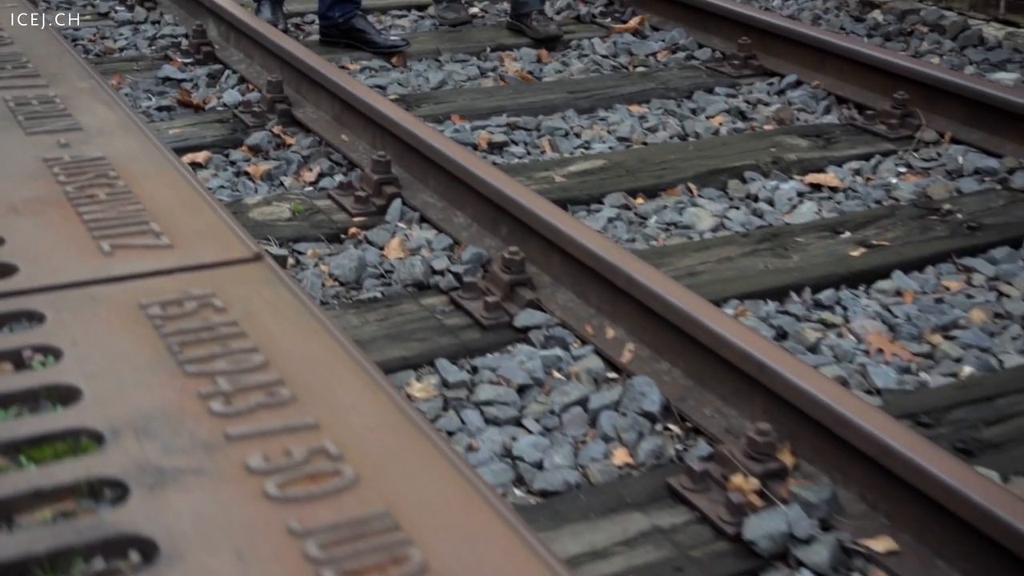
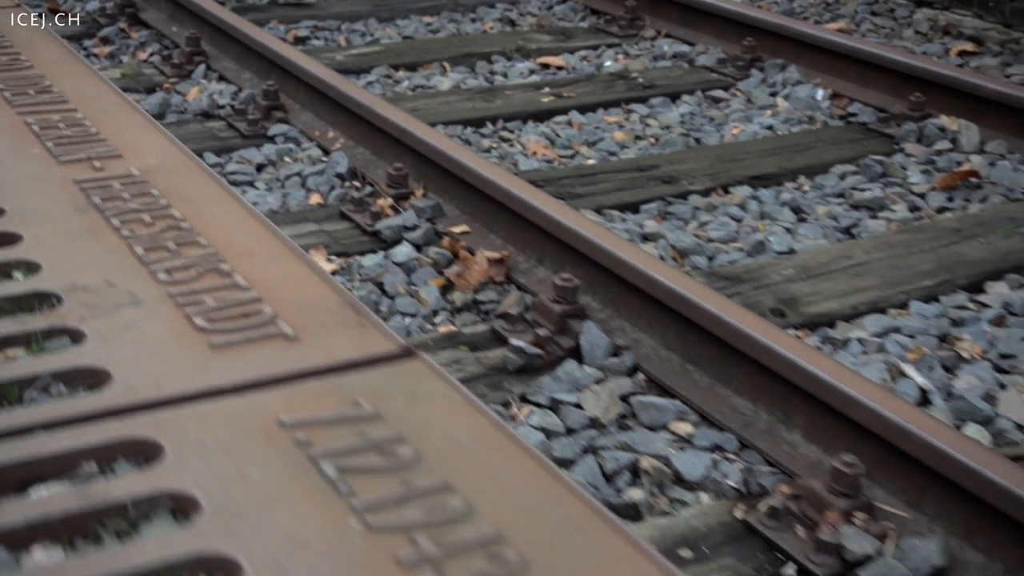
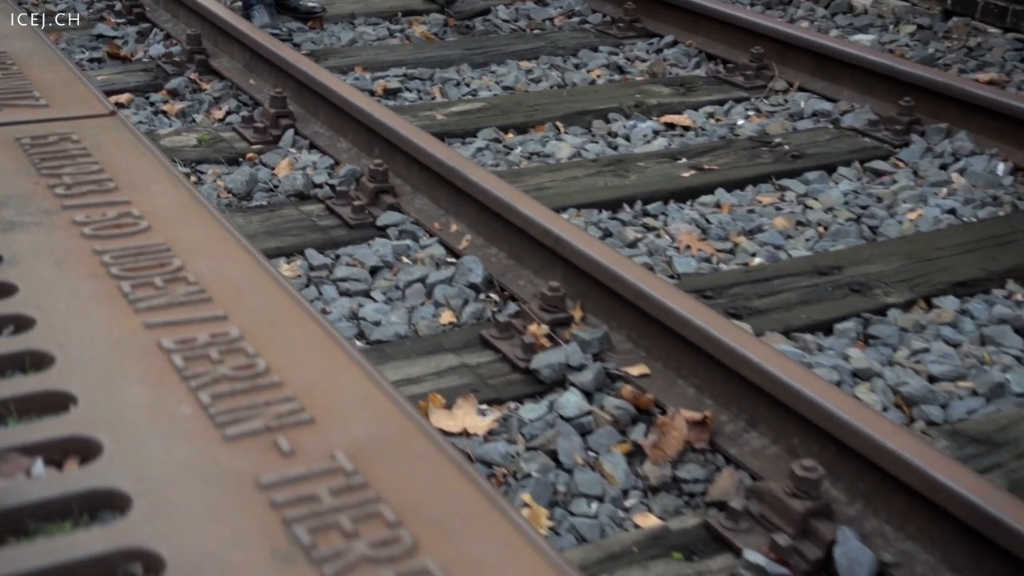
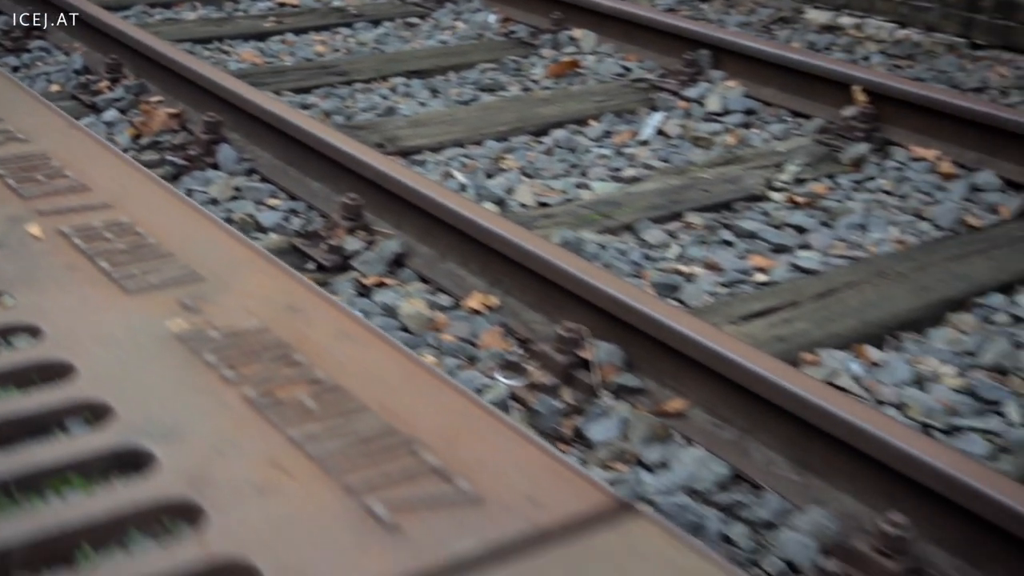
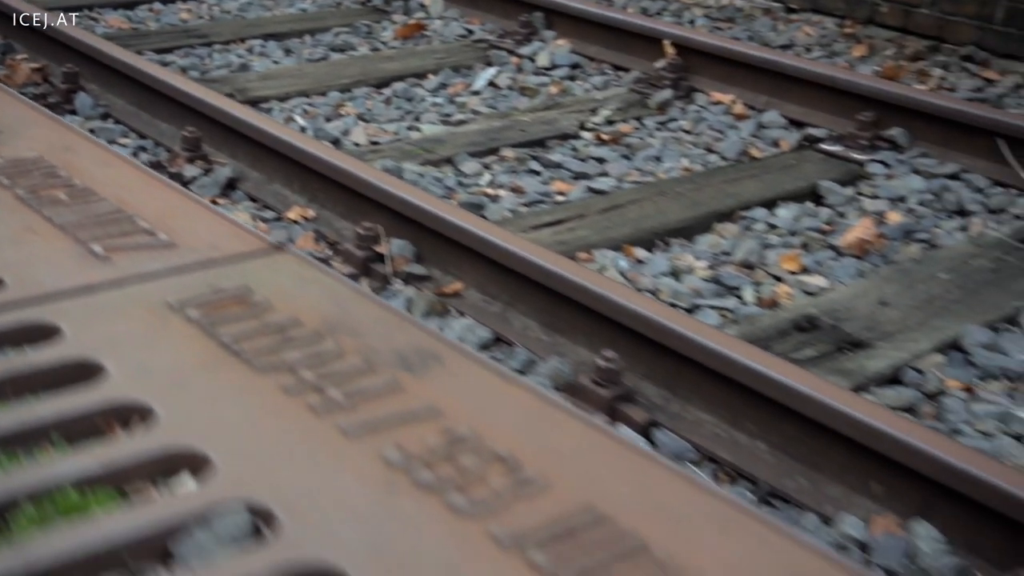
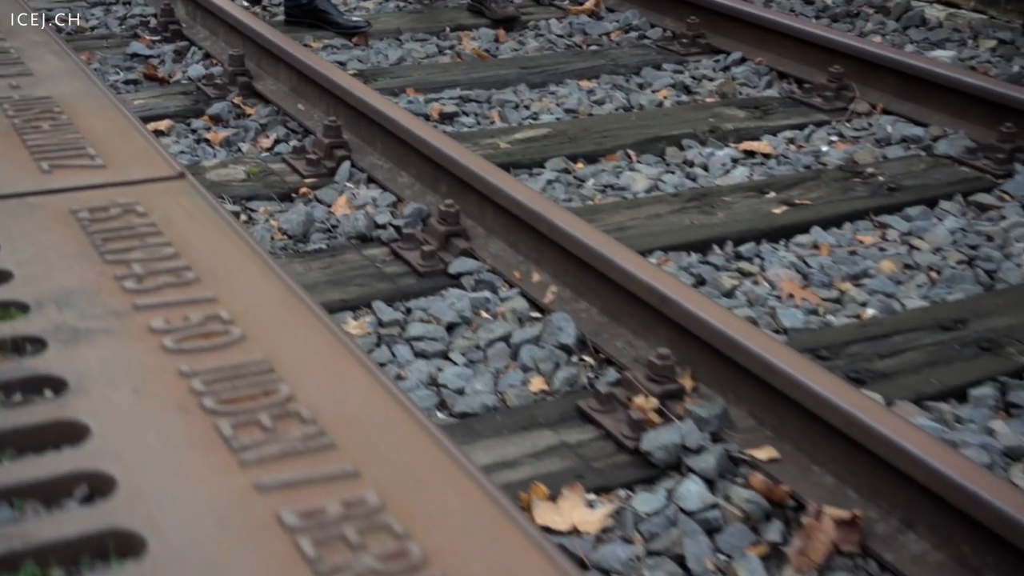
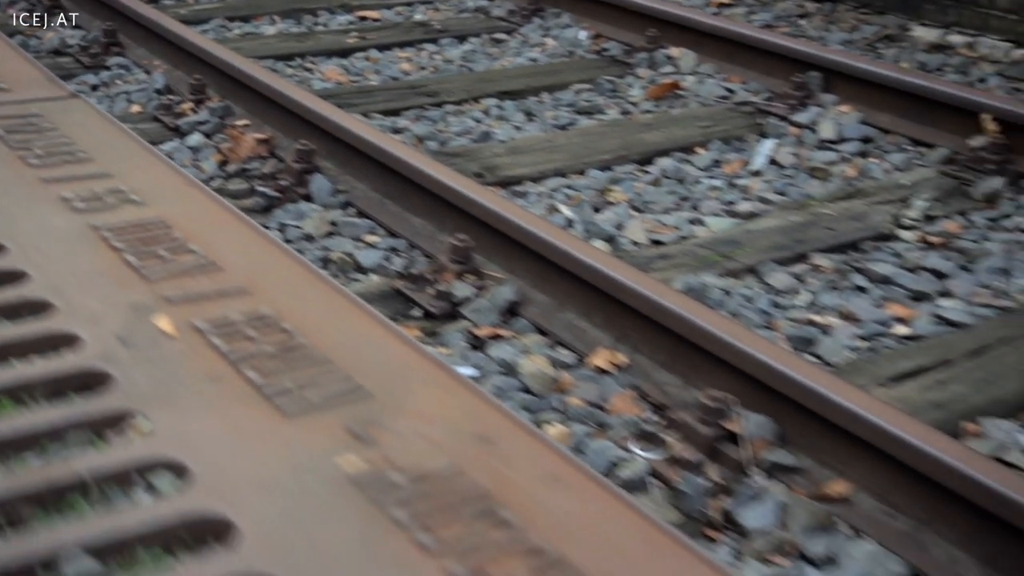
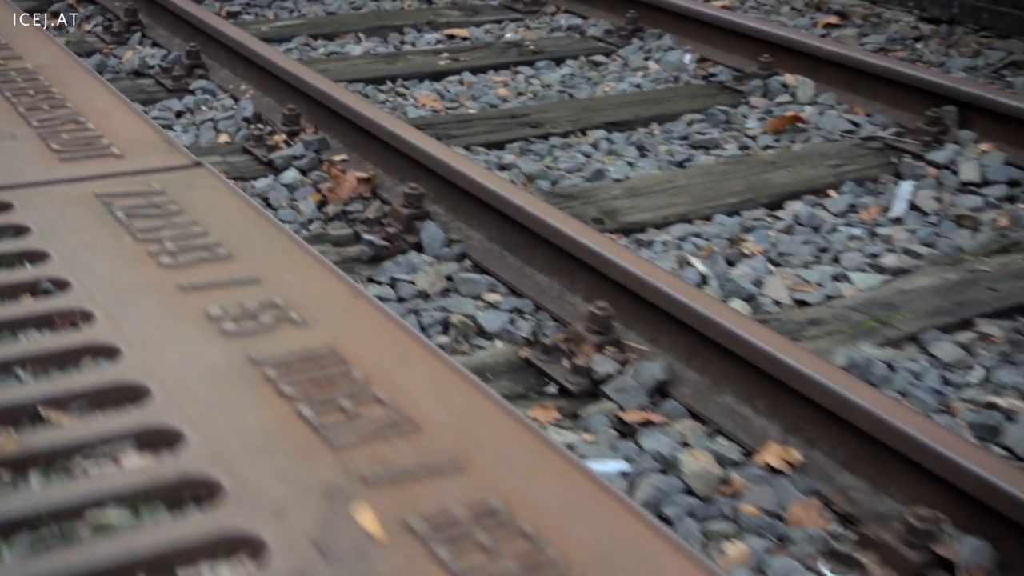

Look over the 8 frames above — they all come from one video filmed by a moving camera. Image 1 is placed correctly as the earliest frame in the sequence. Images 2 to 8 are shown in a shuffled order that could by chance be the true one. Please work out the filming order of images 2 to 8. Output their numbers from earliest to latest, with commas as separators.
6, 3, 2, 8, 7, 4, 5
